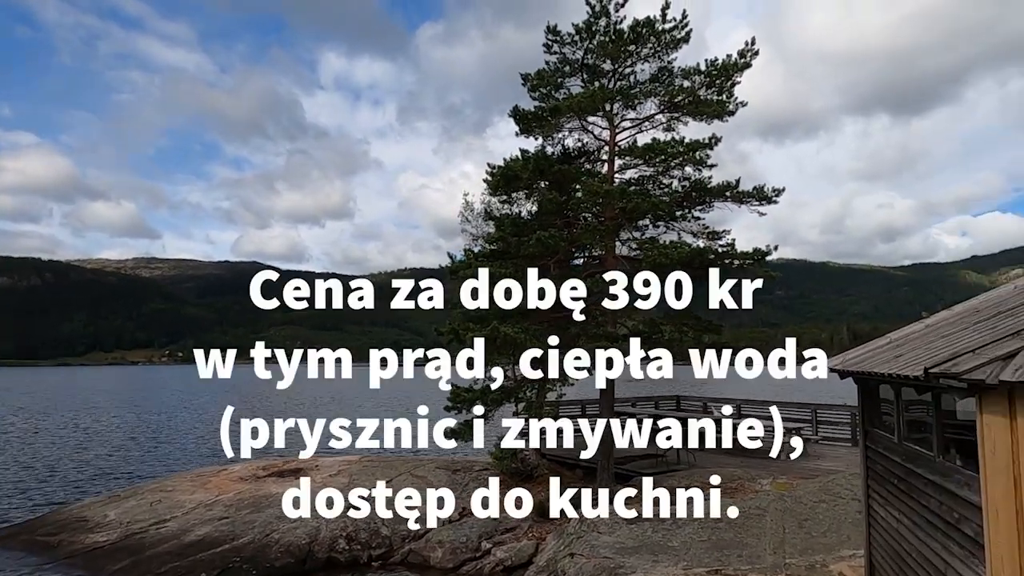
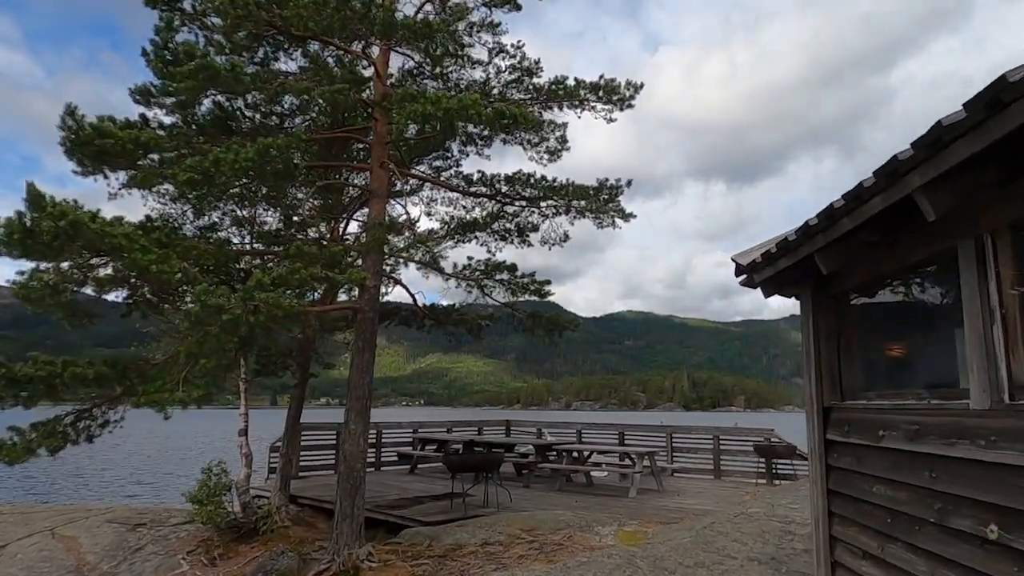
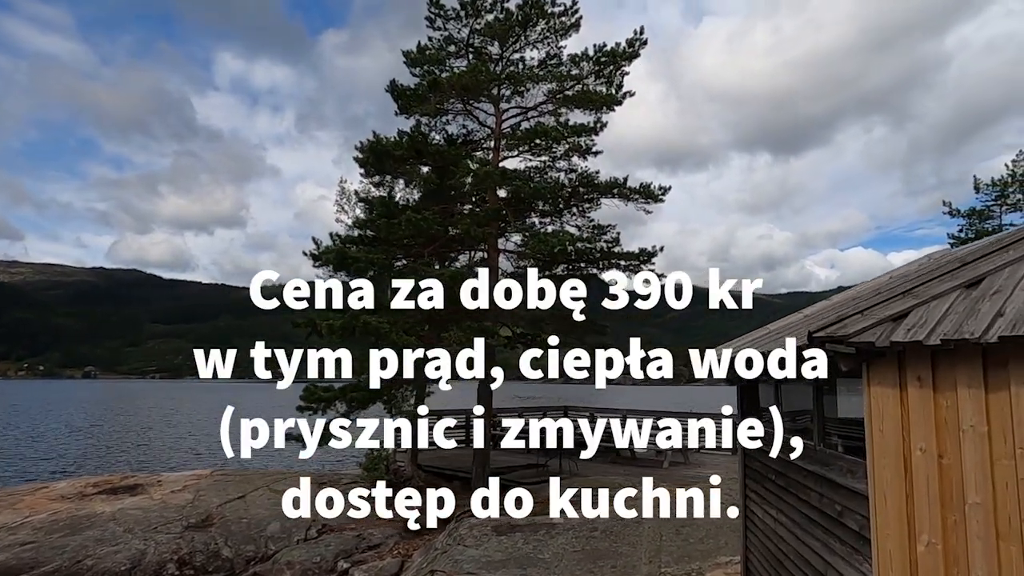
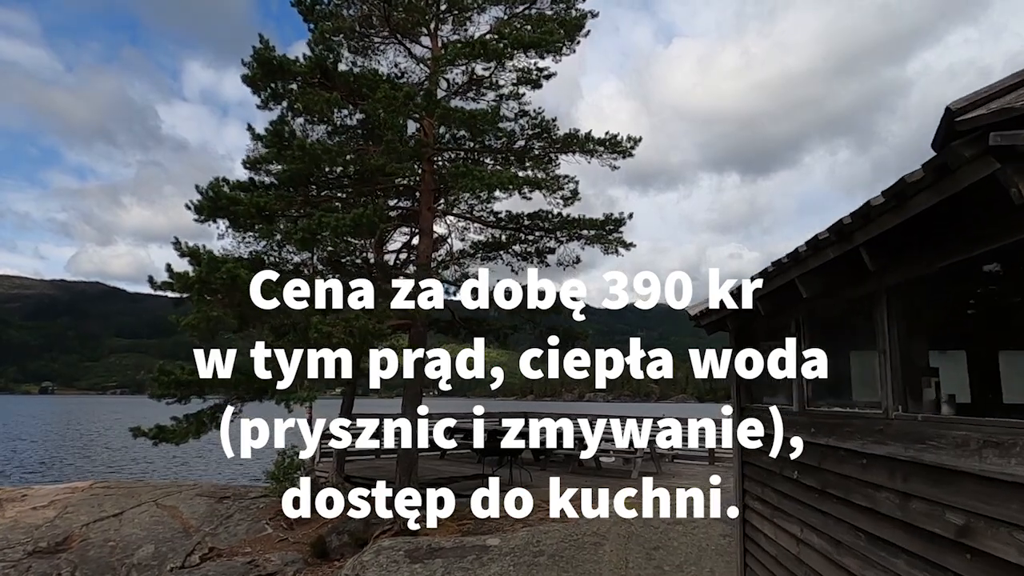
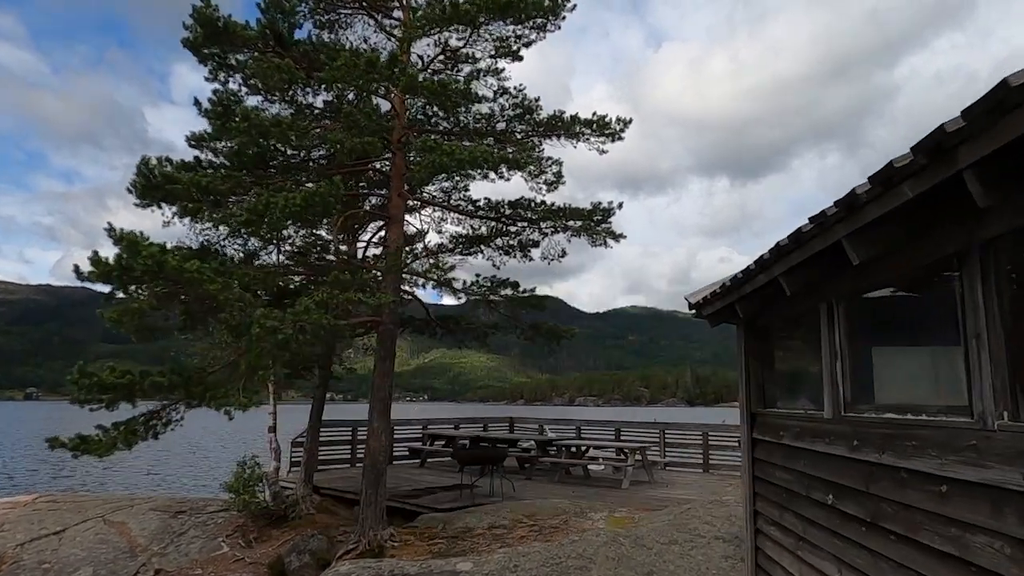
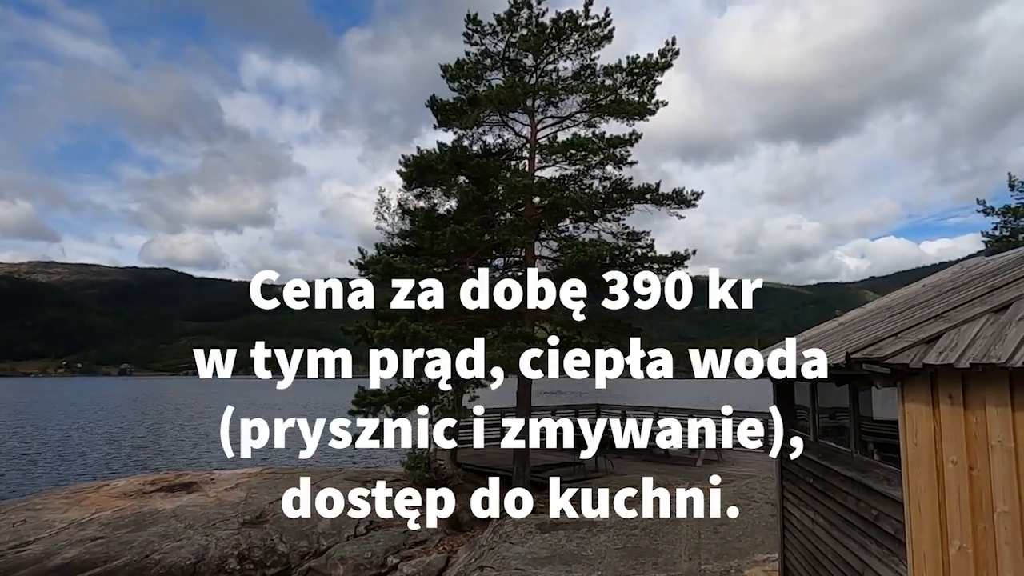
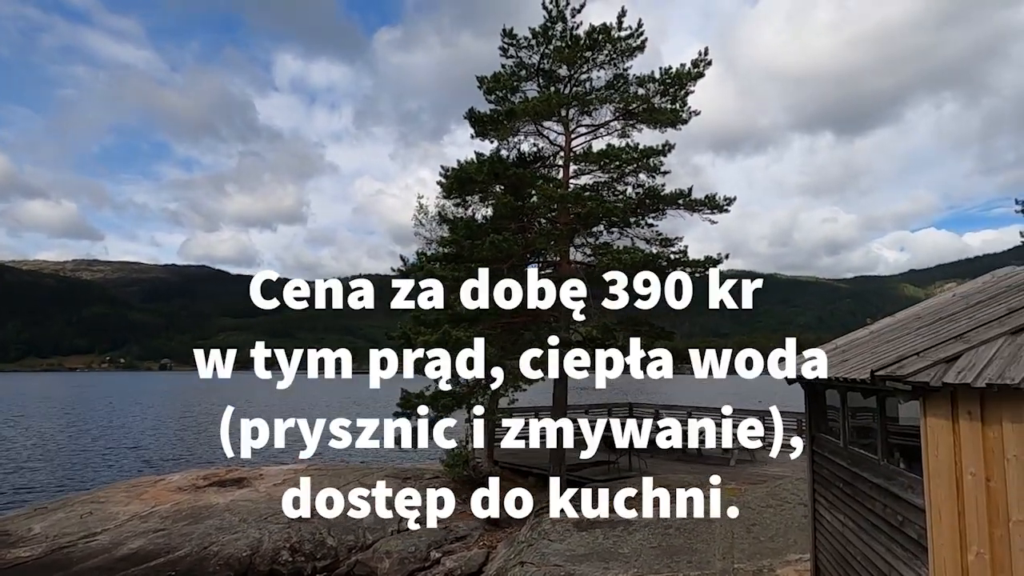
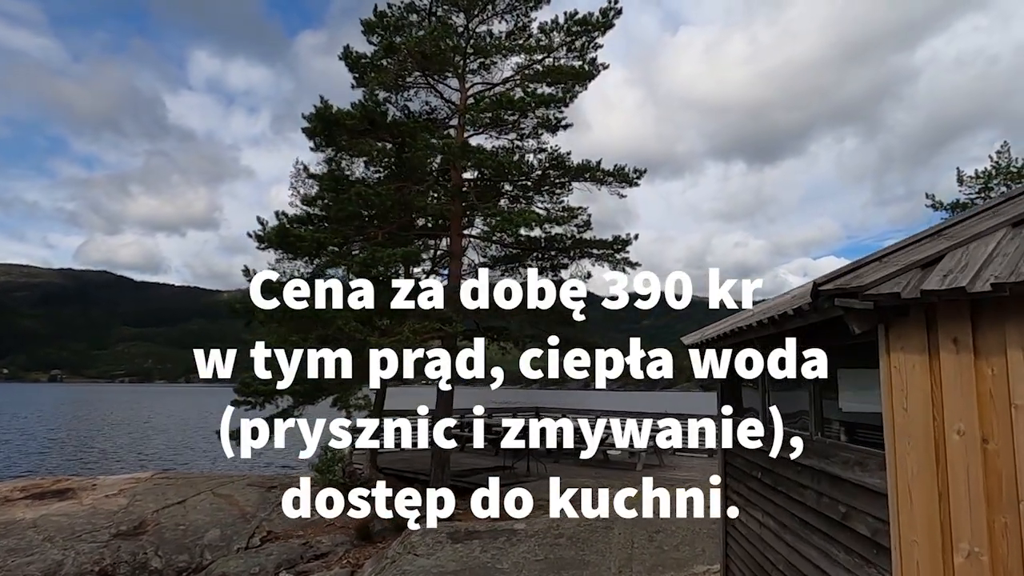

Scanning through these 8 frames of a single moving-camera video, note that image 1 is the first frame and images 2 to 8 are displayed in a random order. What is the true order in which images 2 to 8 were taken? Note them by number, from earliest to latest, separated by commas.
7, 6, 3, 8, 4, 5, 2
